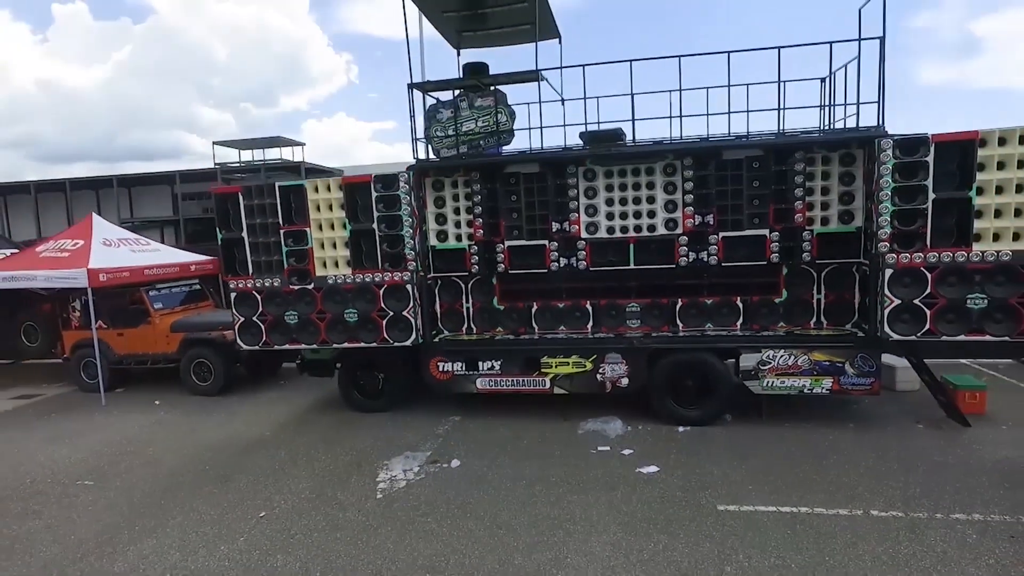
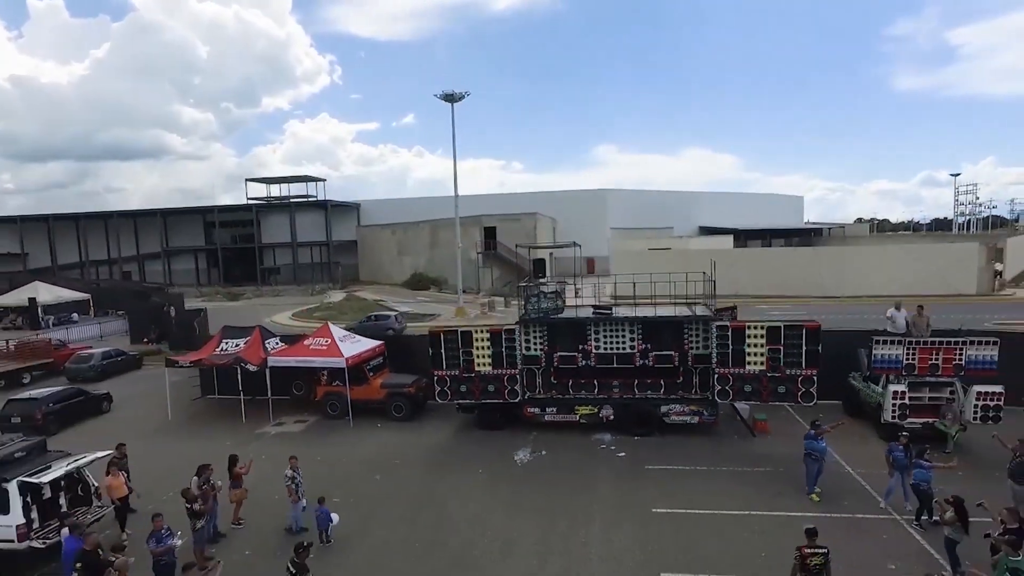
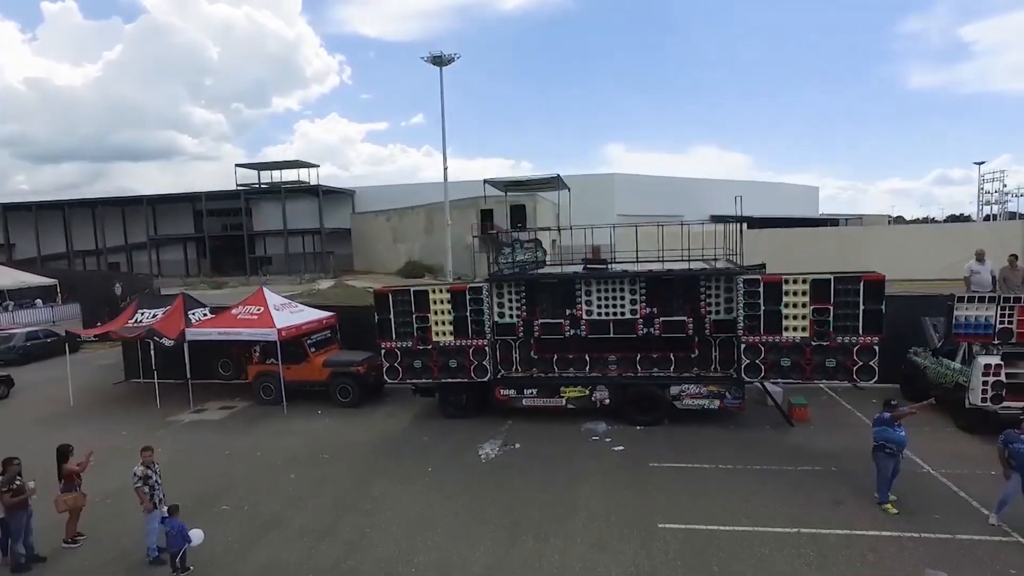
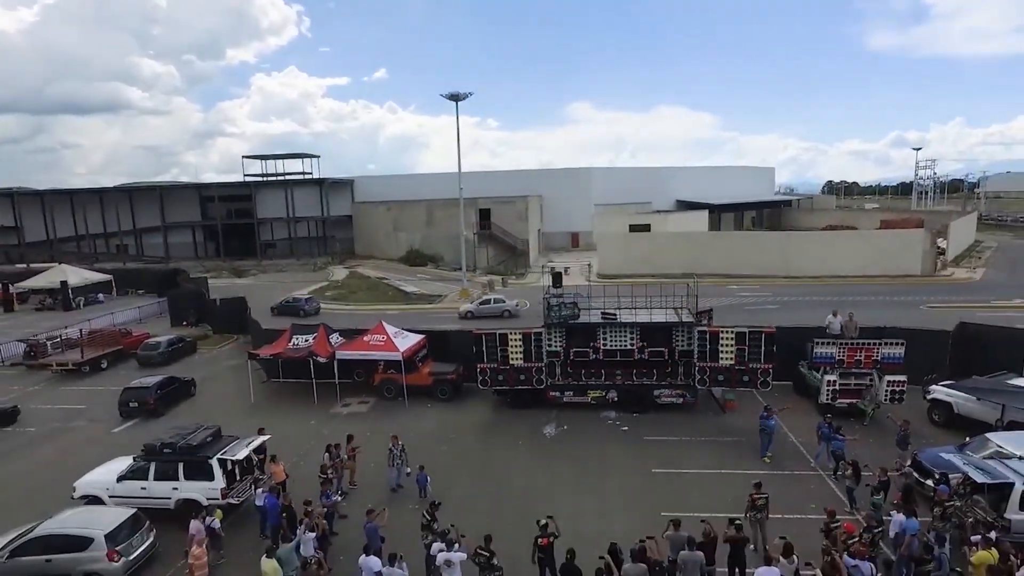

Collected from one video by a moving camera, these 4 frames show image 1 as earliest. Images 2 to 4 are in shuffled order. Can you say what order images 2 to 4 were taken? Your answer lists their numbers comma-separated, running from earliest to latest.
3, 2, 4
